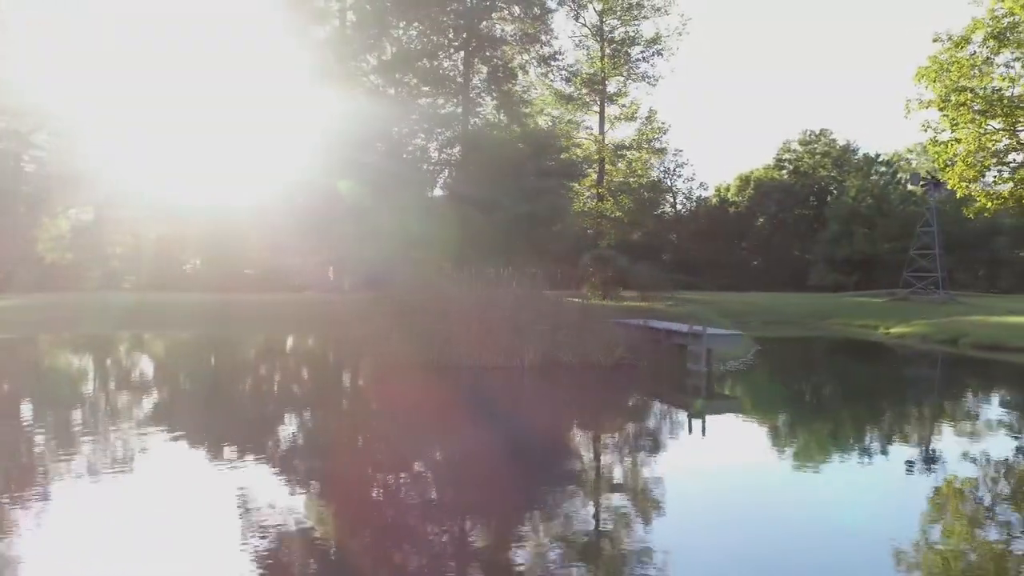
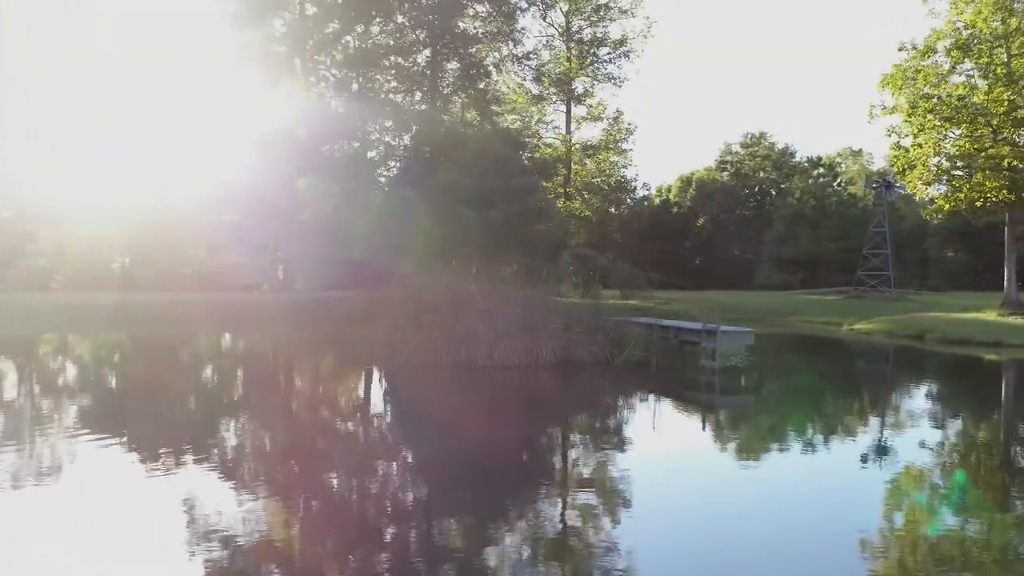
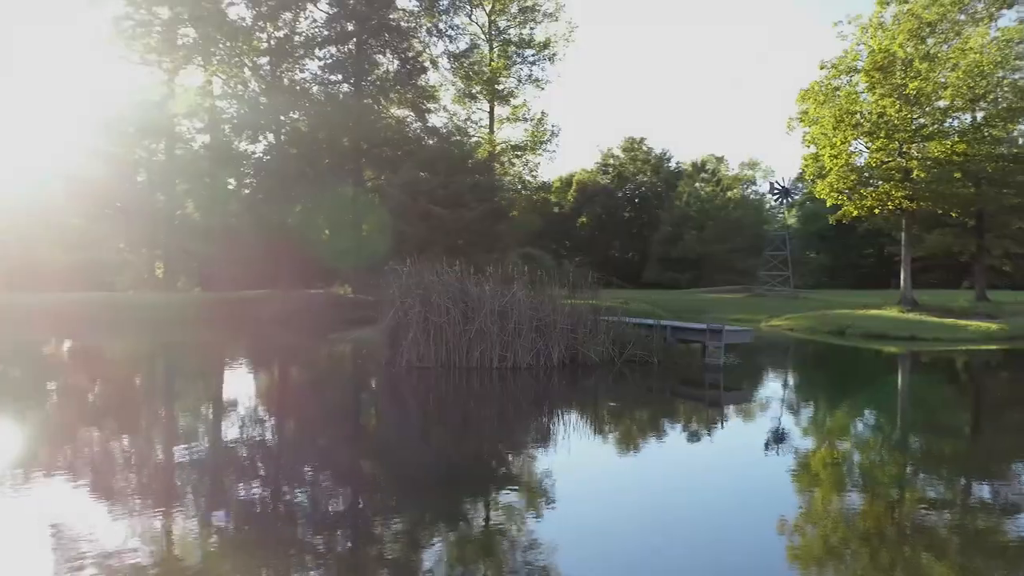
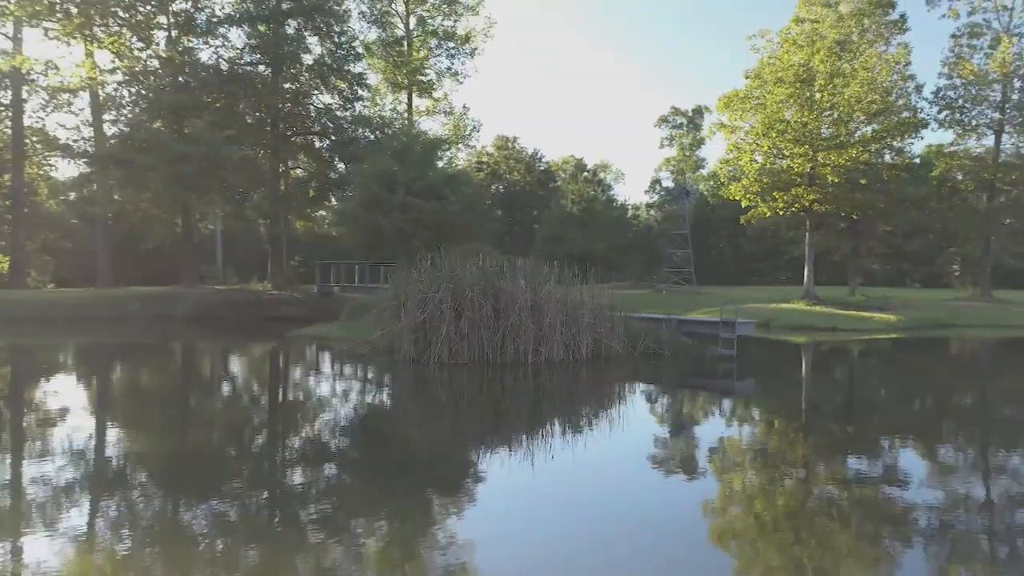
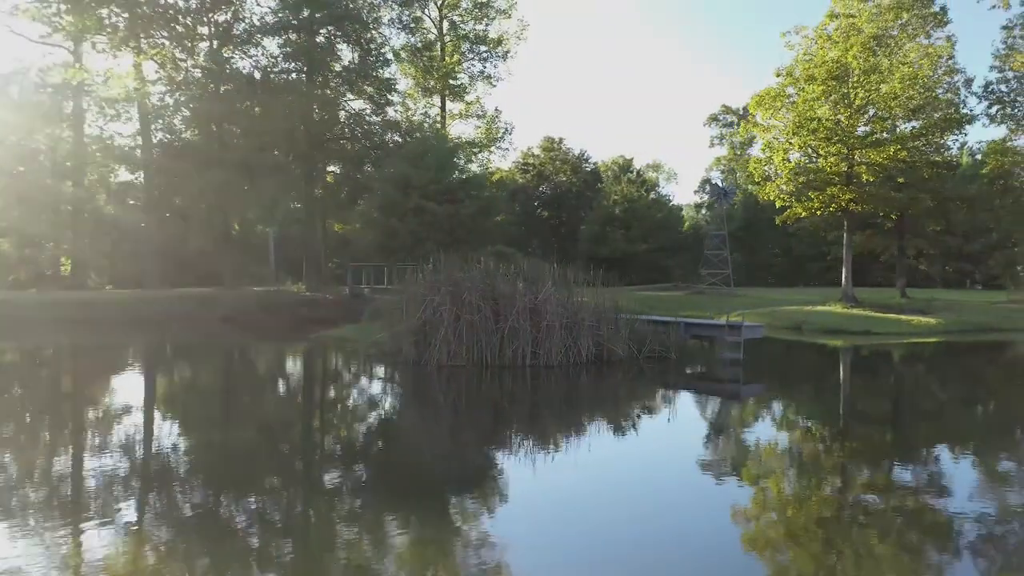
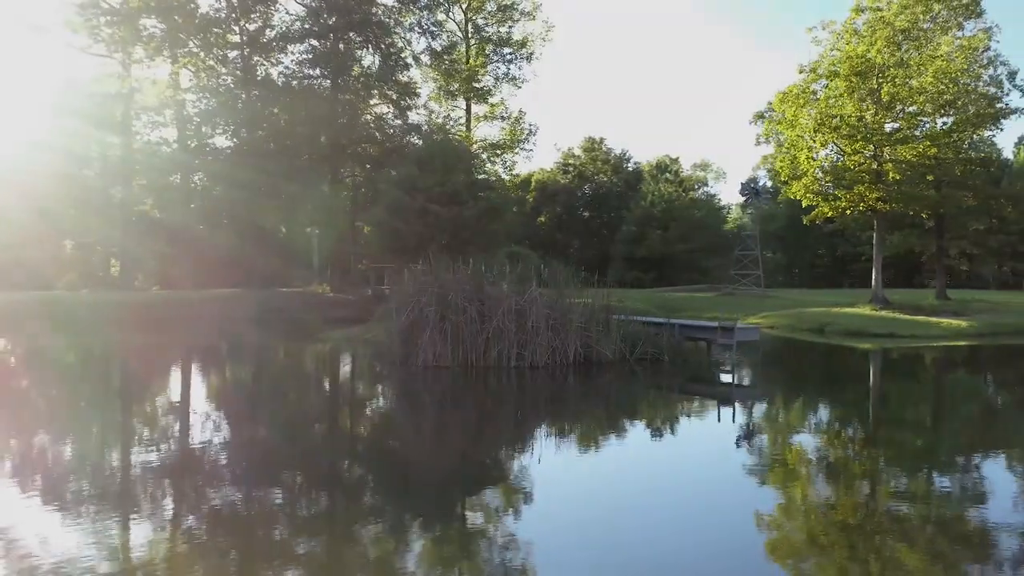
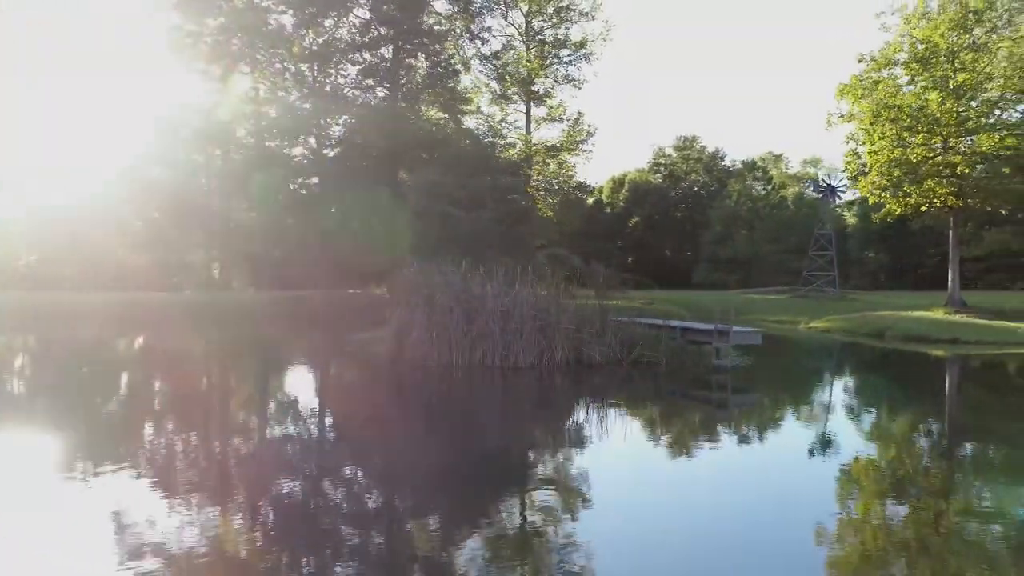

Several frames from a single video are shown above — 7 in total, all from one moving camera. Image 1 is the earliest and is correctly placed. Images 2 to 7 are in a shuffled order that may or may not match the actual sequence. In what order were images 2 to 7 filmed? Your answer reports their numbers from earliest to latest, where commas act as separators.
2, 7, 3, 6, 5, 4
